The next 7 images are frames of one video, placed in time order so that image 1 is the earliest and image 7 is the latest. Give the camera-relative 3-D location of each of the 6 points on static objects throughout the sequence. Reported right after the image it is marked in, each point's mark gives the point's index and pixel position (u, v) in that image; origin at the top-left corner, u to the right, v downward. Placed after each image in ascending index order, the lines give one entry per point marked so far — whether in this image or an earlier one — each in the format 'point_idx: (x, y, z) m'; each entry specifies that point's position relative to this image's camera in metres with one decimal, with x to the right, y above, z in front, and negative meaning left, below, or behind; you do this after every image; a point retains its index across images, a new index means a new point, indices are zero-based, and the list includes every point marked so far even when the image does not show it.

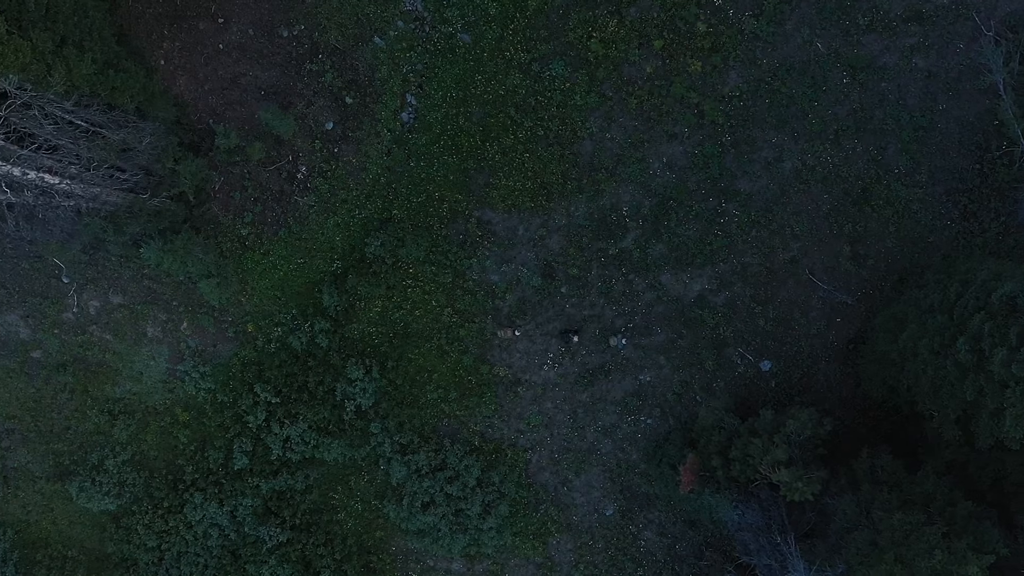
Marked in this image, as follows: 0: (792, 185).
0: (+5.7, +2.1, +12.6) m
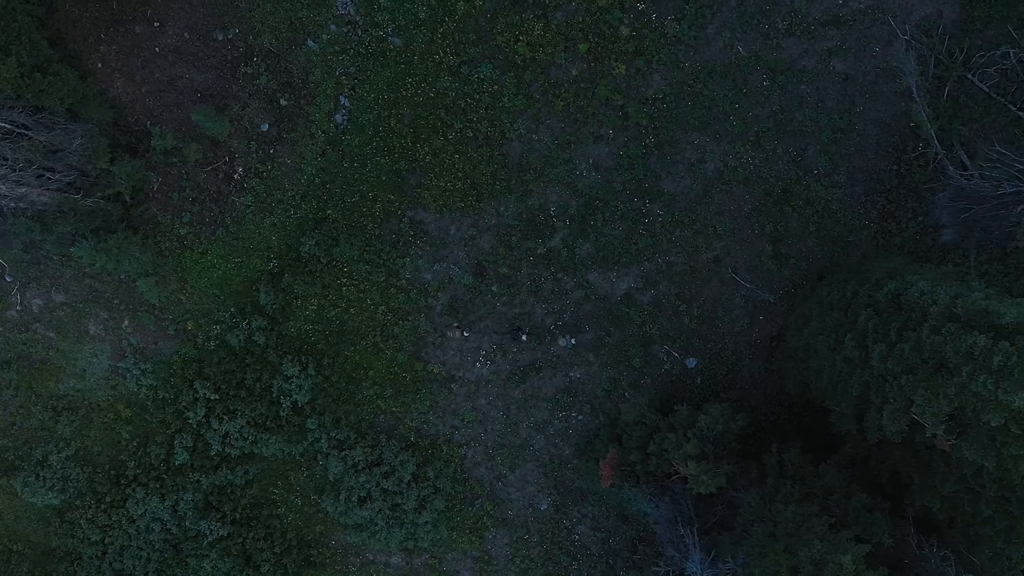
0: (+4.2, +2.2, +12.9) m
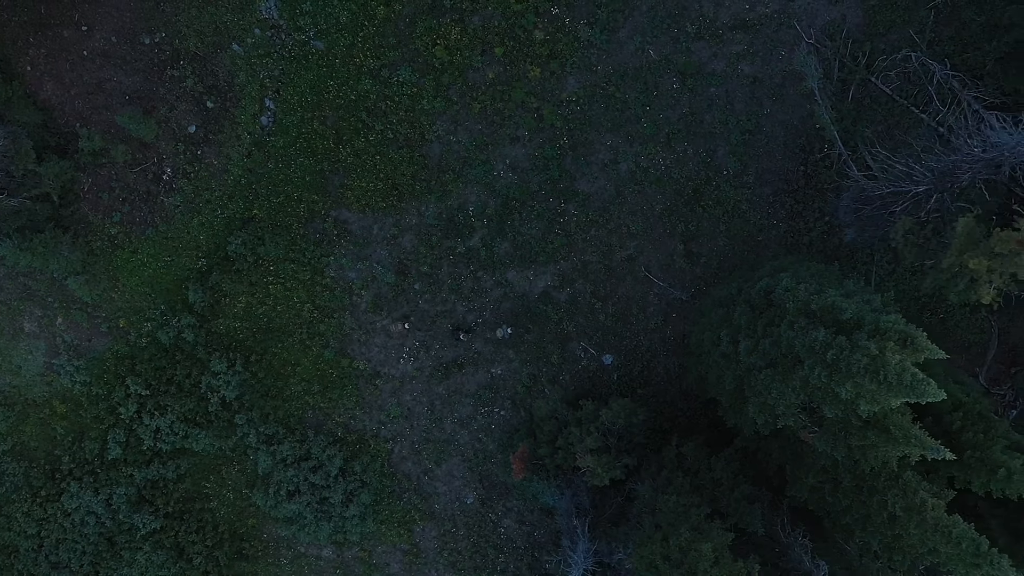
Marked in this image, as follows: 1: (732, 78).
0: (+2.5, +2.2, +13.2) m
1: (+4.6, +4.4, +12.9) m
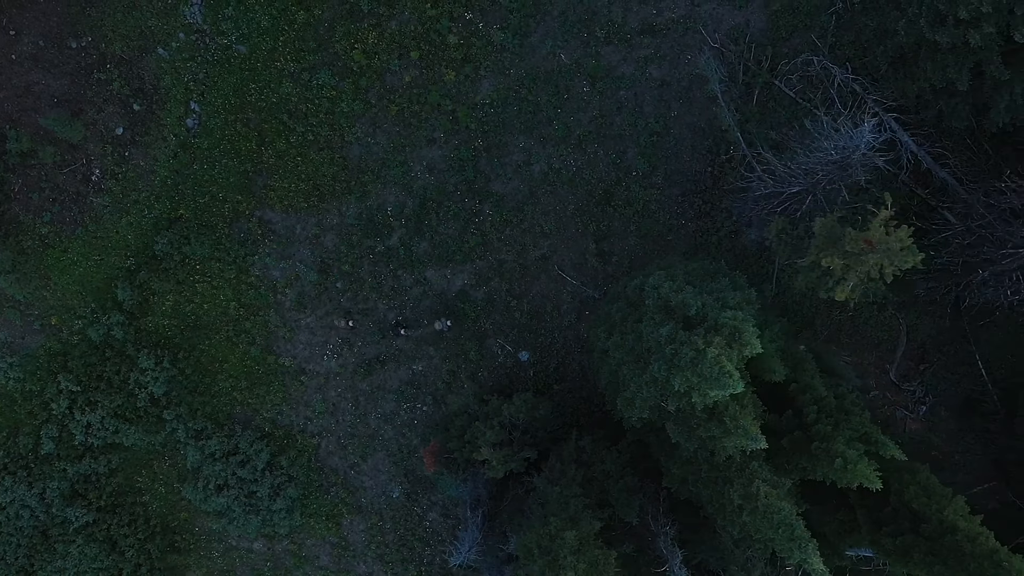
0: (+0.6, +2.2, +13.5) m
1: (+2.8, +4.5, +13.2) m
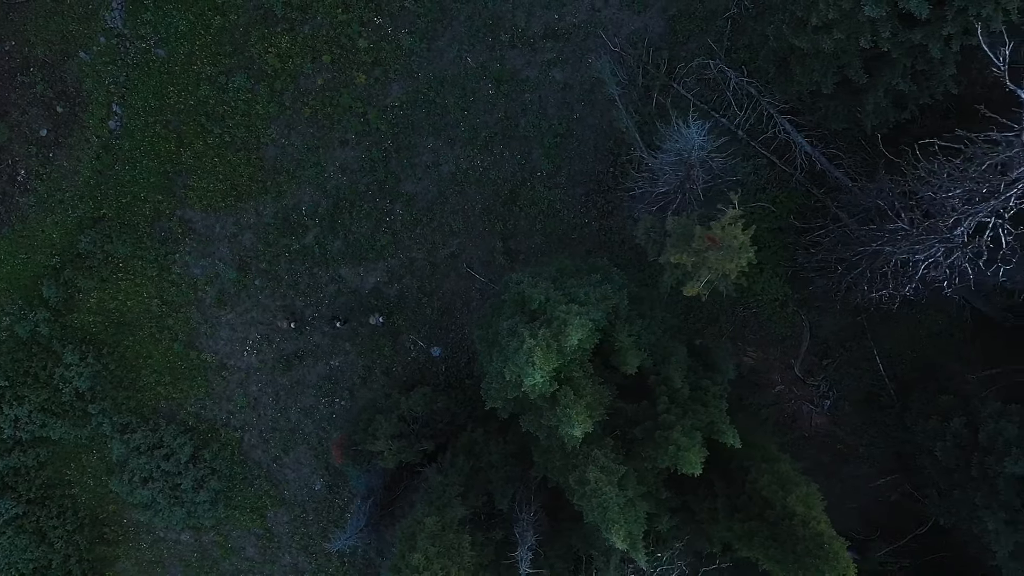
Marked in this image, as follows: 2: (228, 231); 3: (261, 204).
0: (-1.4, +2.3, +13.9) m
1: (+0.7, +4.5, +13.6) m
2: (-6.7, +1.3, +14.5) m
3: (-5.9, +2.0, +14.4) m
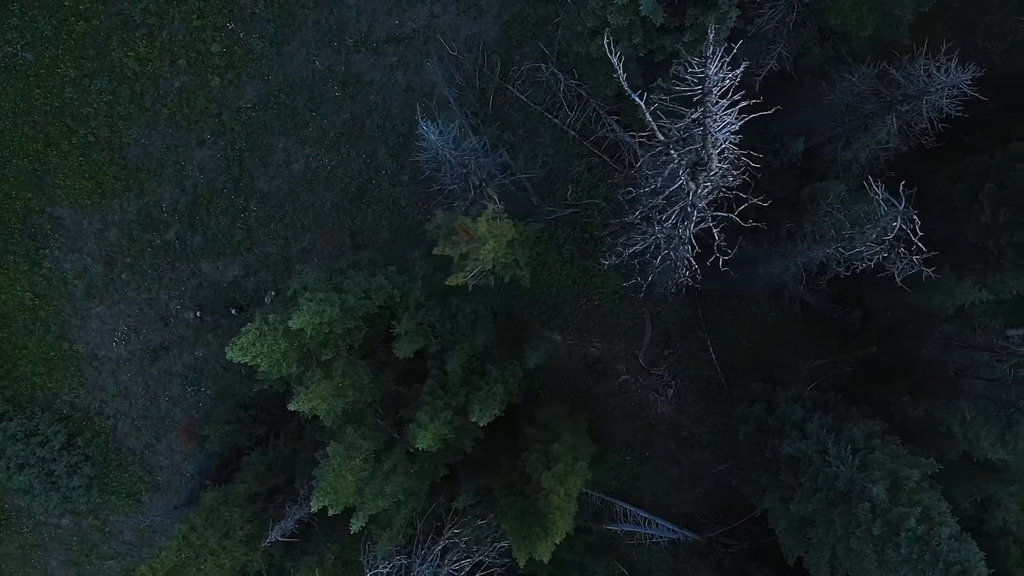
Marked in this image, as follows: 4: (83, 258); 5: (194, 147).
0: (-5.0, +2.5, +14.5) m
1: (-2.9, +4.7, +14.2) m
2: (-10.3, +1.5, +15.2) m
3: (-9.5, +2.1, +15.0) m
4: (-10.7, +0.8, +15.3) m
5: (-7.6, +3.4, +14.7) m
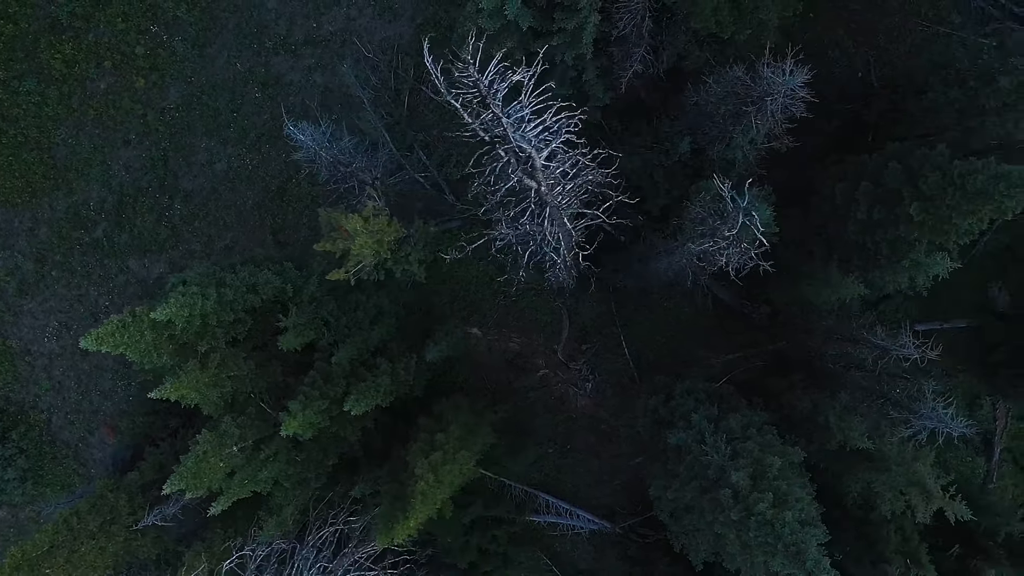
0: (-7.1, +2.5, +14.9) m
1: (-4.9, +4.8, +14.6) m
2: (-12.3, +1.6, +15.5) m
3: (-11.5, +2.2, +15.4) m
4: (-12.7, +0.8, +15.7) m
5: (-9.6, +3.5, +15.1) m
